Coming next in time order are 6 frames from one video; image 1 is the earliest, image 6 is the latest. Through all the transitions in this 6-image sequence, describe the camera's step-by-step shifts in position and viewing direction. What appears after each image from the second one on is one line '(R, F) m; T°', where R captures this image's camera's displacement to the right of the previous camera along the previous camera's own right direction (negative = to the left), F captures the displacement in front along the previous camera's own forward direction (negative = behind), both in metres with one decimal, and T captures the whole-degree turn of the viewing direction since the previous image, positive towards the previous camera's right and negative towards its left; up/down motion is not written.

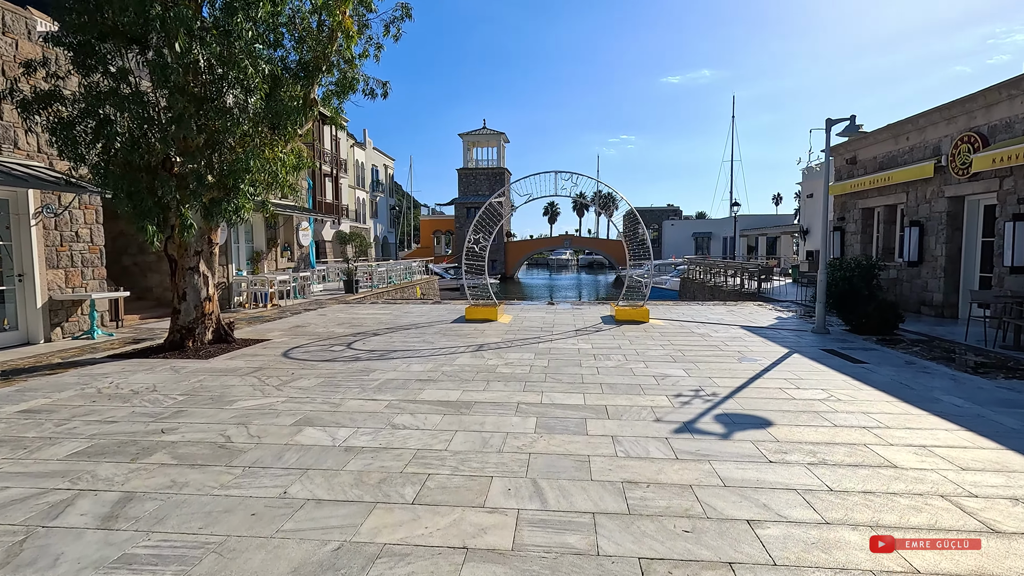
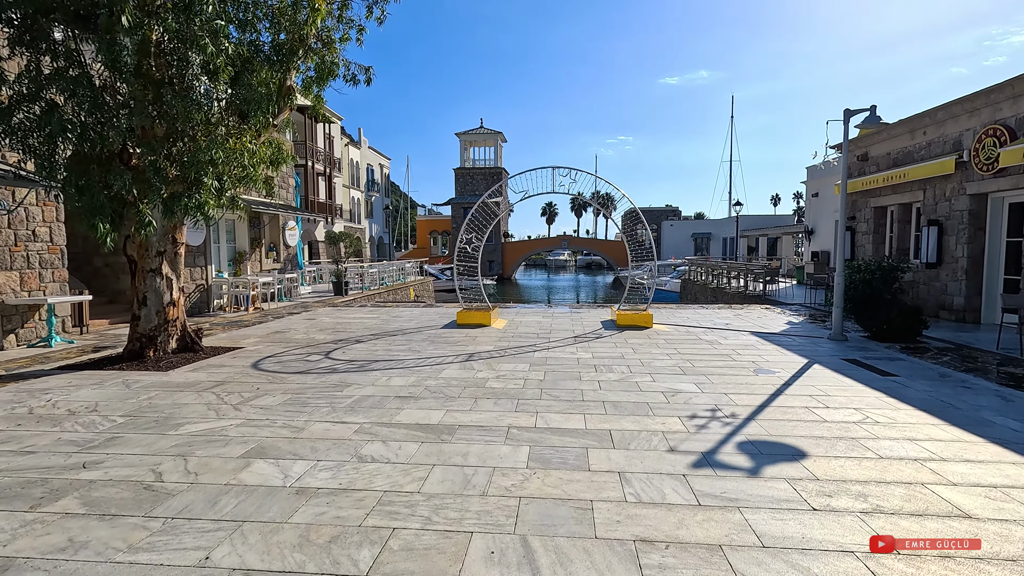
(+0.1, +0.6) m; 0°
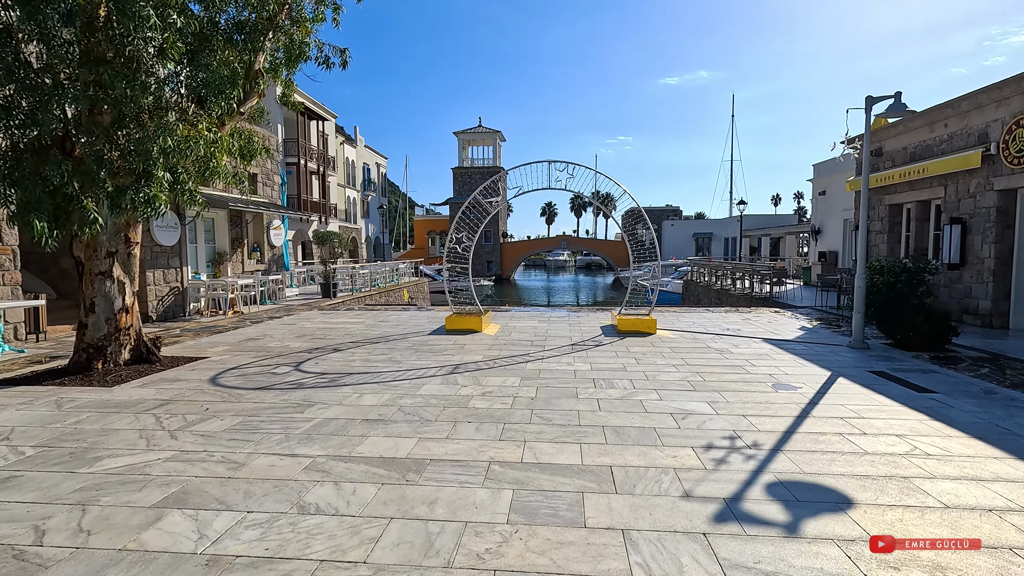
(+0.1, +0.7) m; 0°
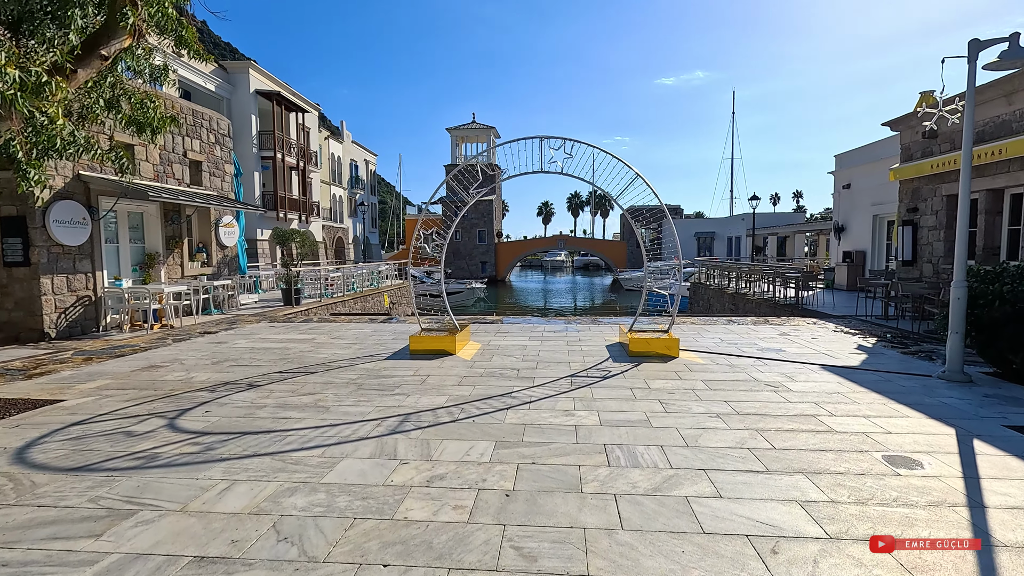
(+0.2, +1.9) m; 0°
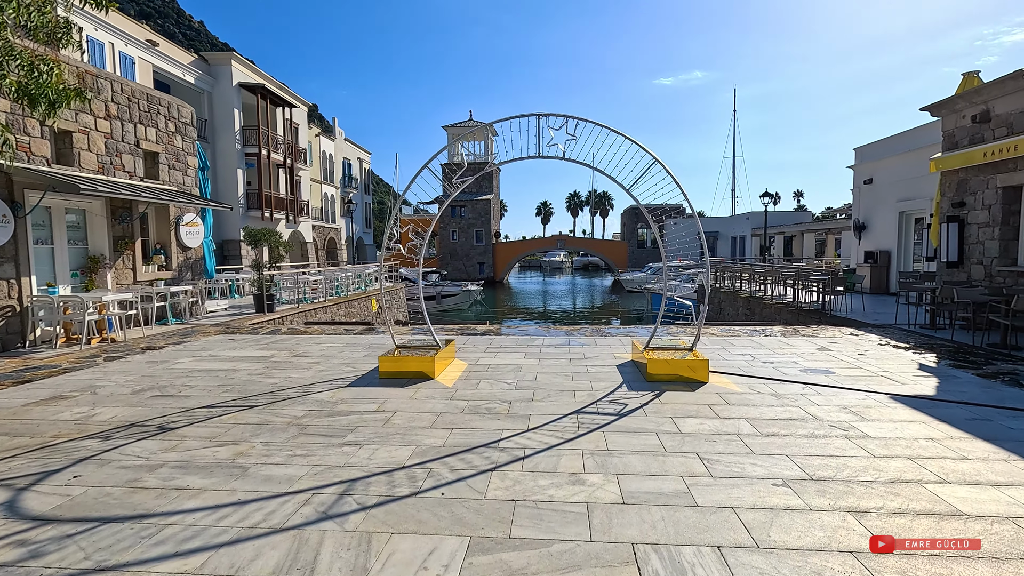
(+0.1, +1.3) m; 0°
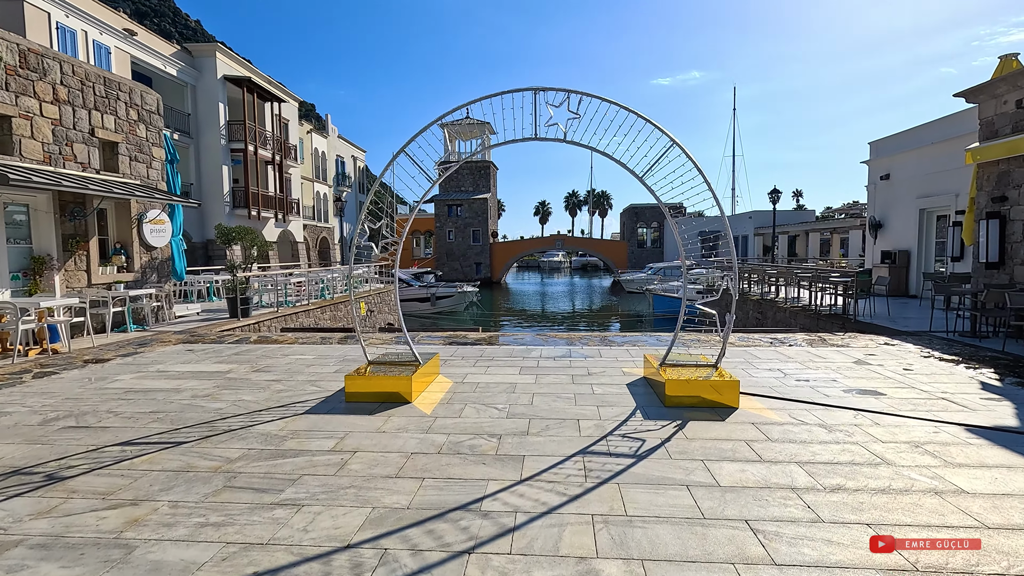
(+0.1, +0.9) m; 0°
